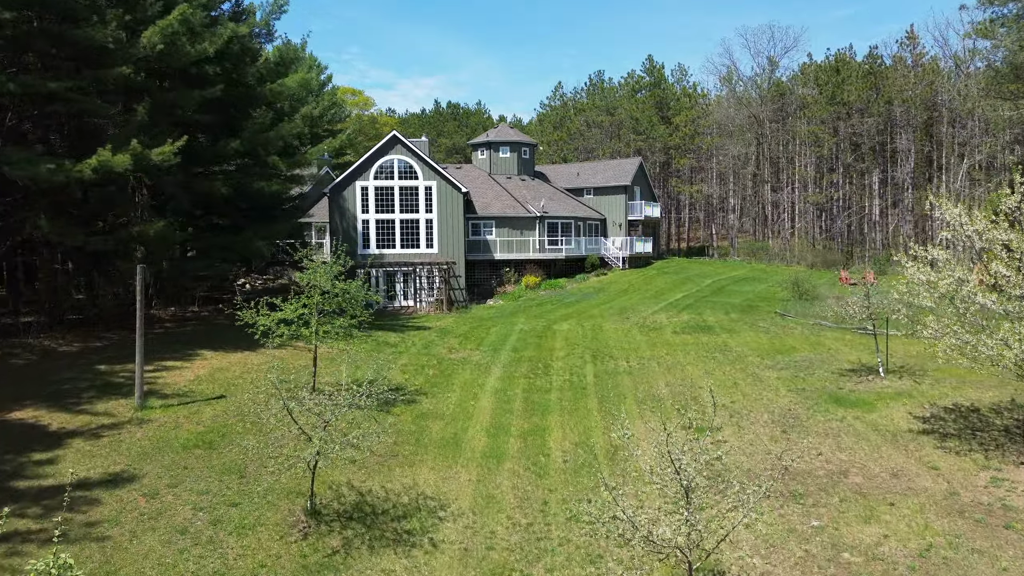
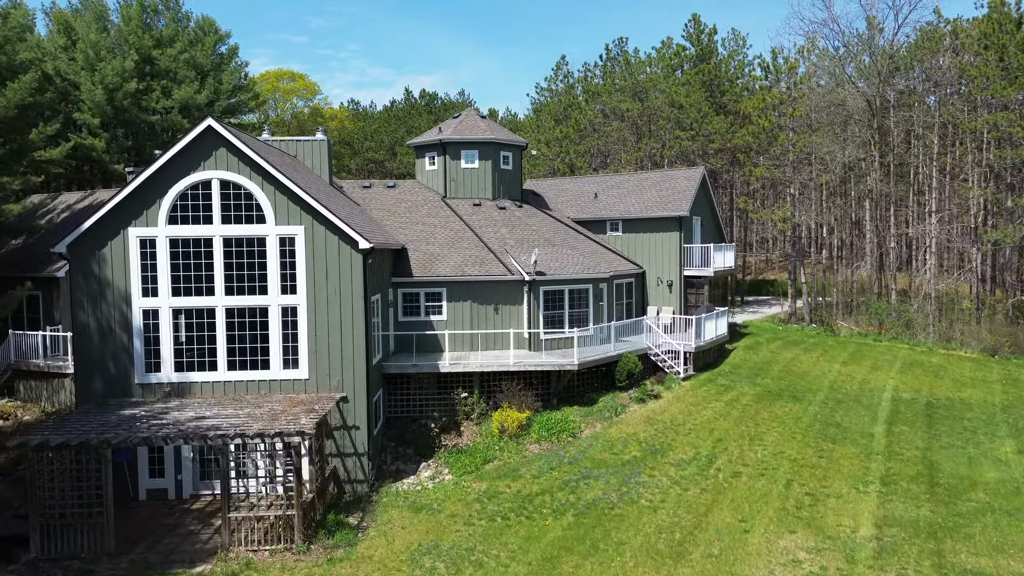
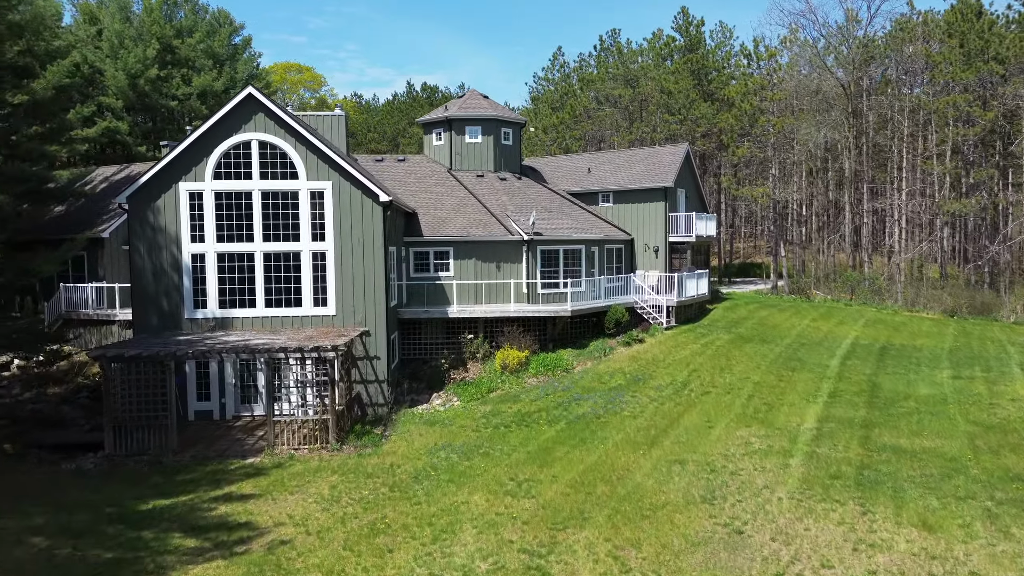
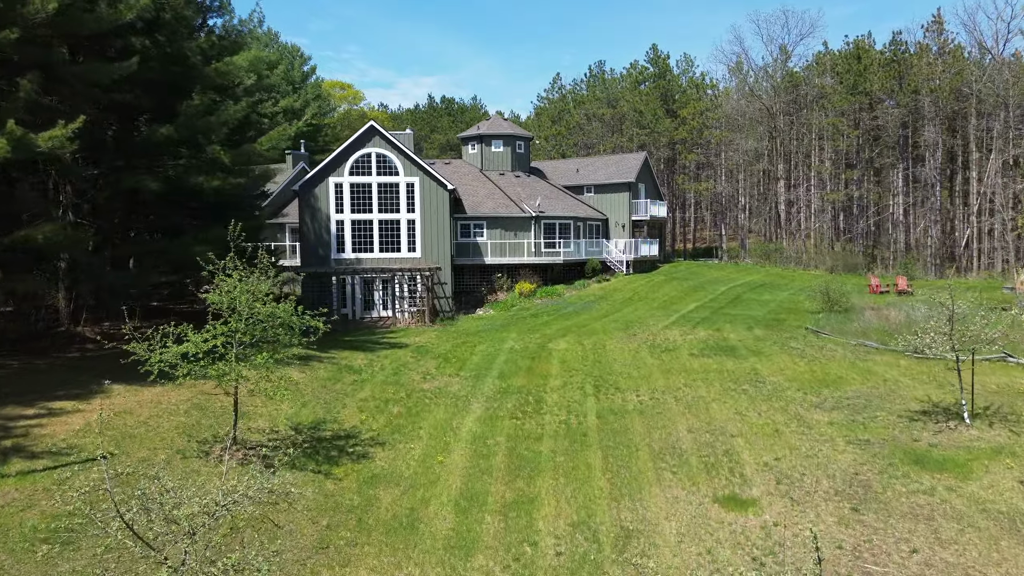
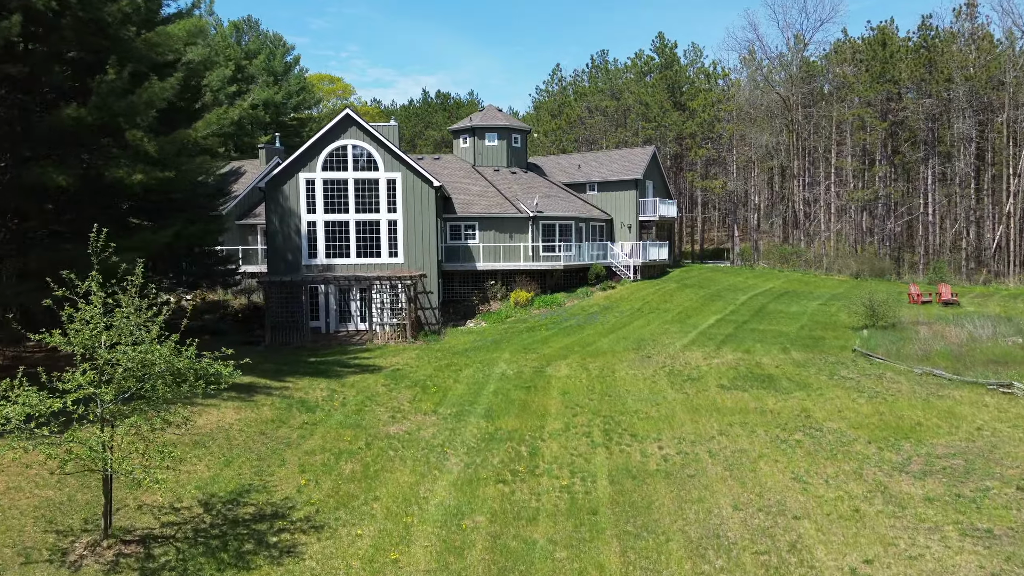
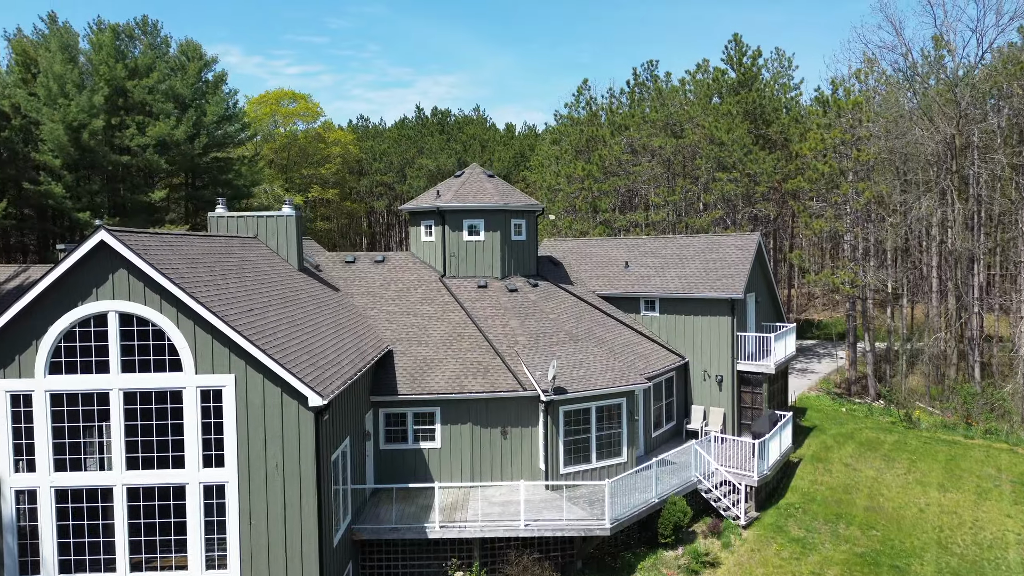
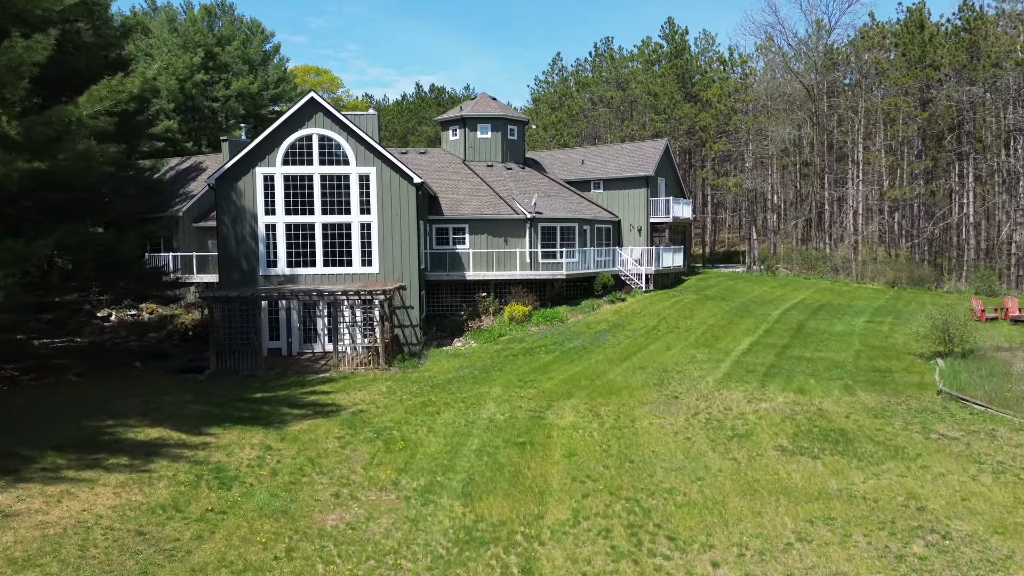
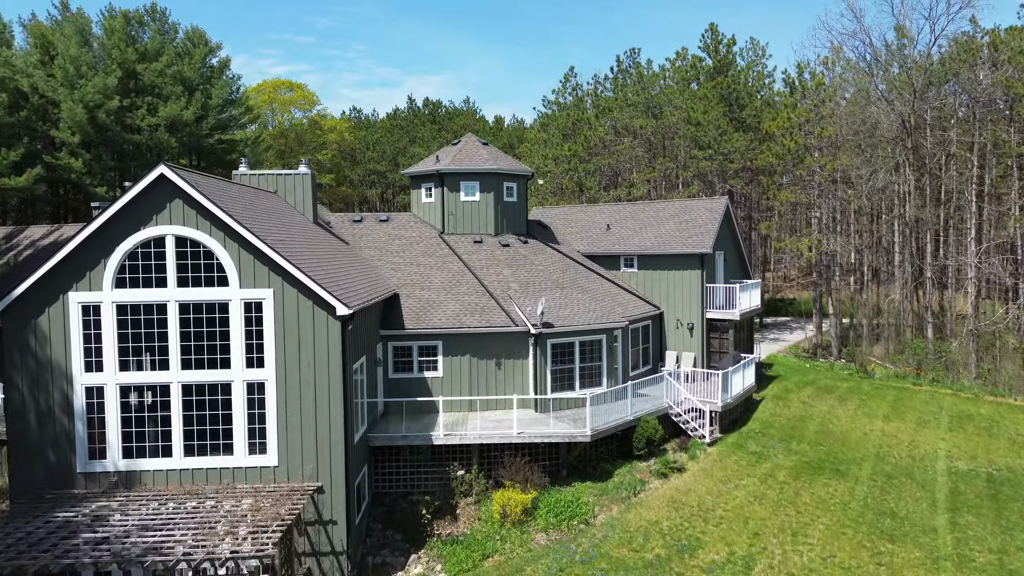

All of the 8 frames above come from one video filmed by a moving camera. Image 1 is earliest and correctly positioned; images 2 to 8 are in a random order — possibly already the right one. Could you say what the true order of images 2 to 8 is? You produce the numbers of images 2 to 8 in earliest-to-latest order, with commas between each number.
4, 5, 7, 3, 2, 8, 6
